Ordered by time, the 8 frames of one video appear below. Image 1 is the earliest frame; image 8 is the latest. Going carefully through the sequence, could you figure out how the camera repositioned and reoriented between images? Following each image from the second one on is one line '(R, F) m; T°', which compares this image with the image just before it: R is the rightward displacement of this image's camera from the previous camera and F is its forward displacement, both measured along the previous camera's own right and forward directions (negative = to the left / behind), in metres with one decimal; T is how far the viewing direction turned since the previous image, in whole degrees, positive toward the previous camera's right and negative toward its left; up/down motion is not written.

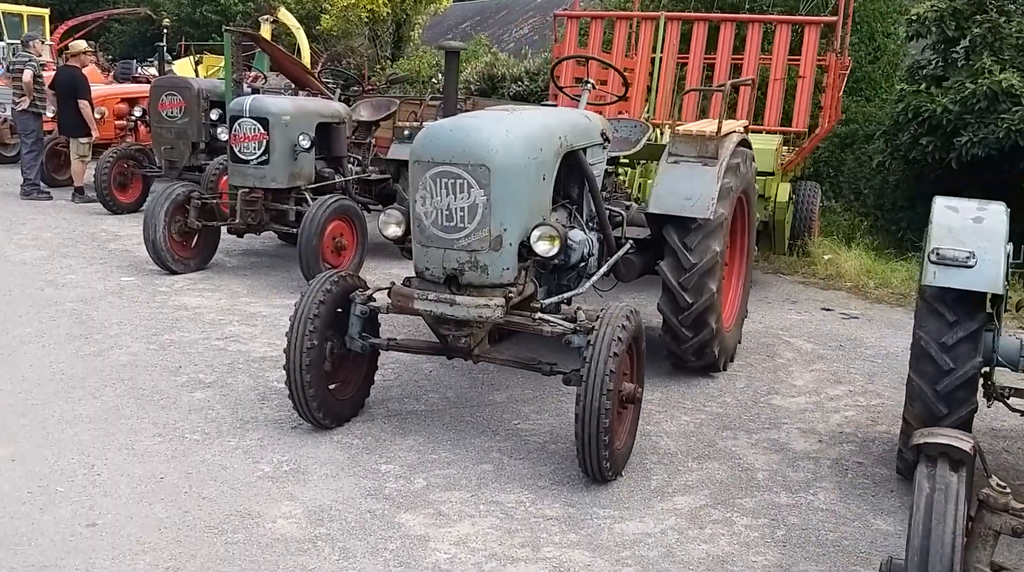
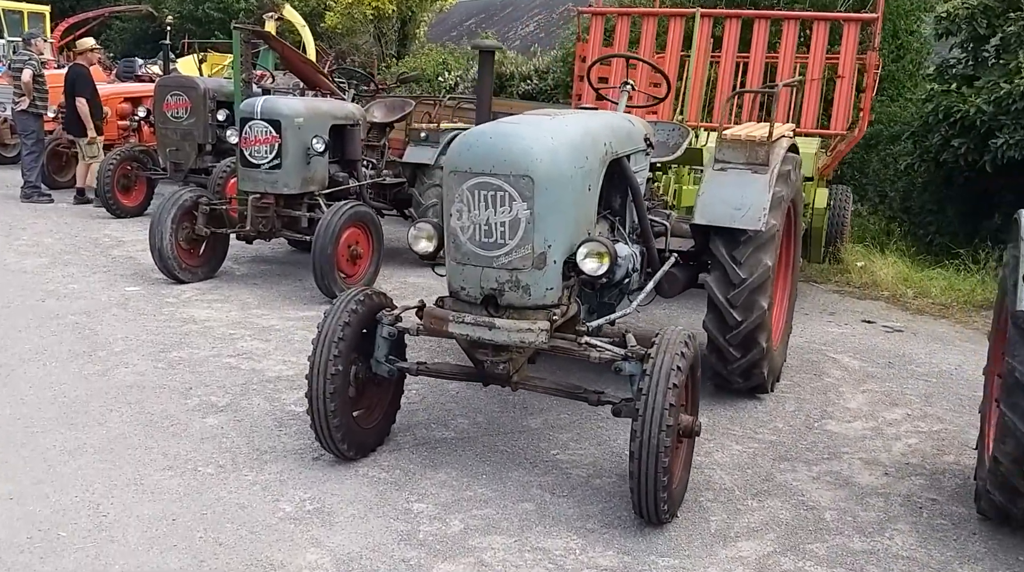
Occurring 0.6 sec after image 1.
(-0.1, +0.3) m; 0°
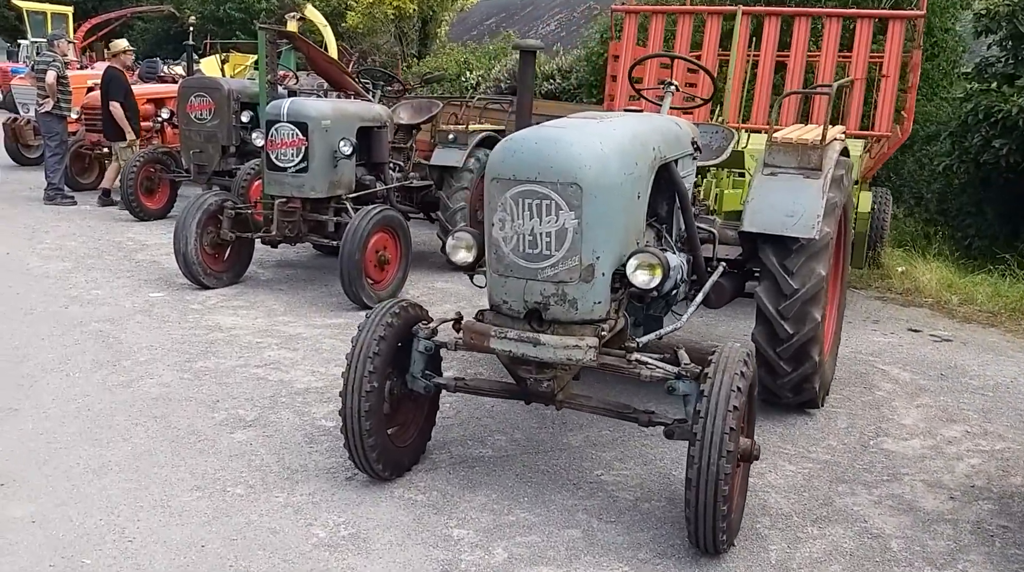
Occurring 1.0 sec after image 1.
(-0.1, +0.2) m; -1°
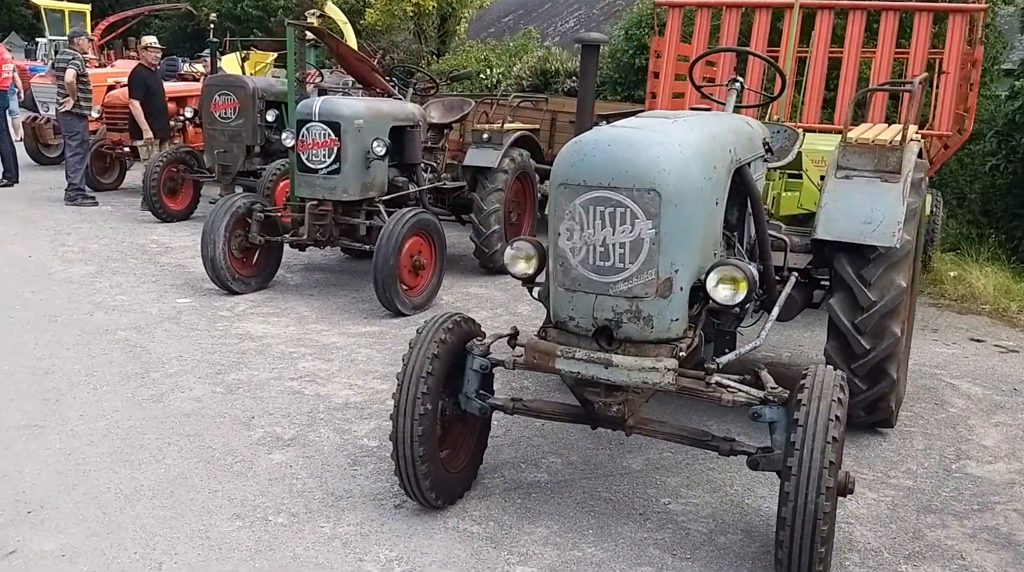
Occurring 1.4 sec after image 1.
(-0.2, +0.2) m; -1°
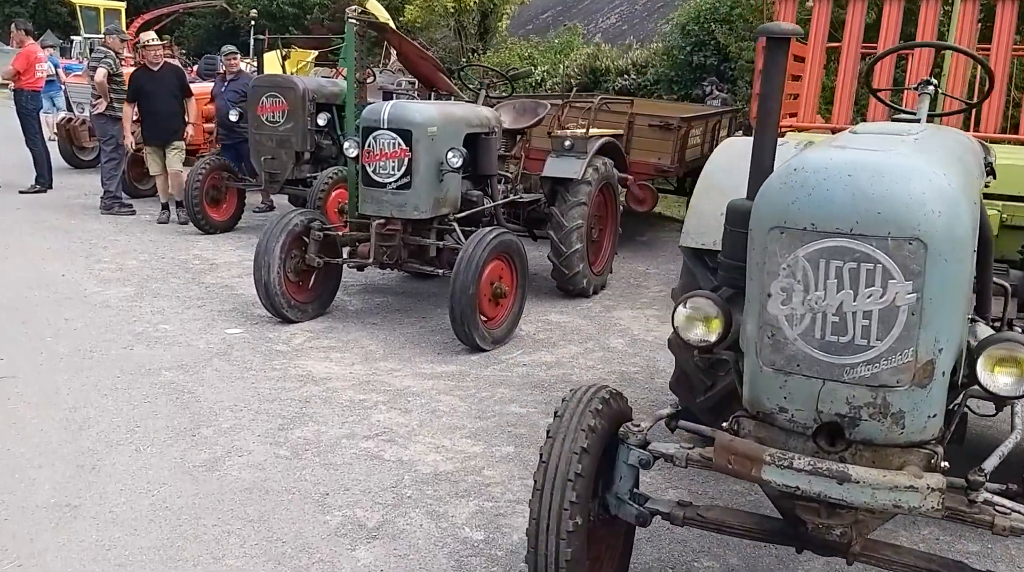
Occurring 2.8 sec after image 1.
(-0.3, +0.7) m; -2°
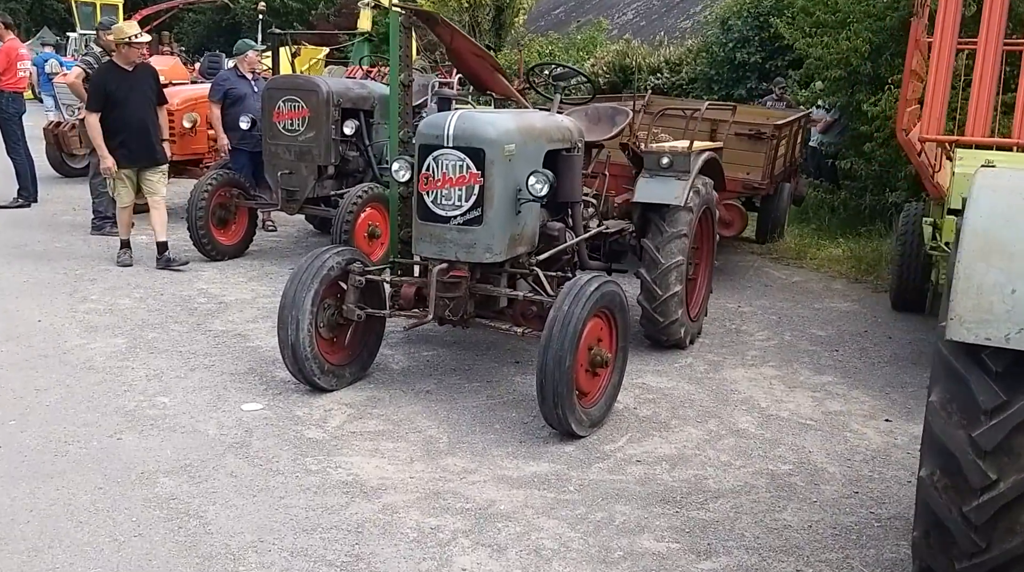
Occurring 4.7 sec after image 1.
(-0.4, +1.1) m; 0°
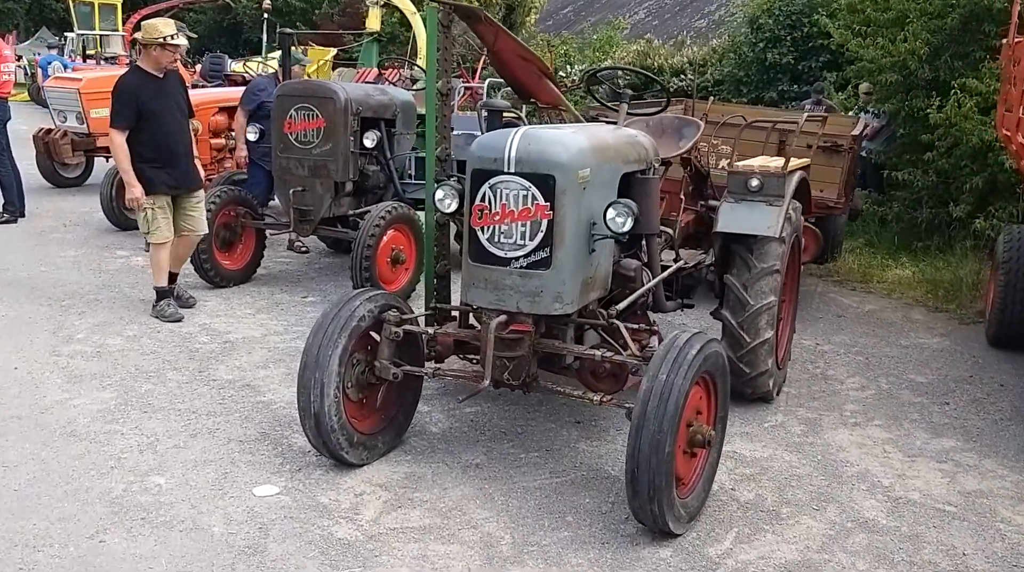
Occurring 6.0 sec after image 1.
(-0.2, +0.7) m; 0°
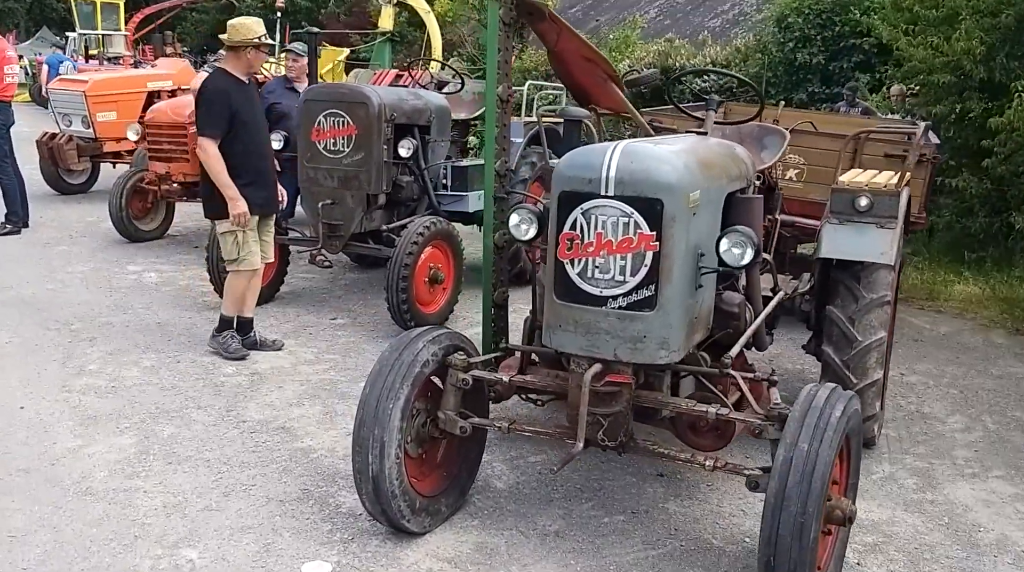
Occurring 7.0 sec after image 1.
(-0.3, +0.5) m; 0°
